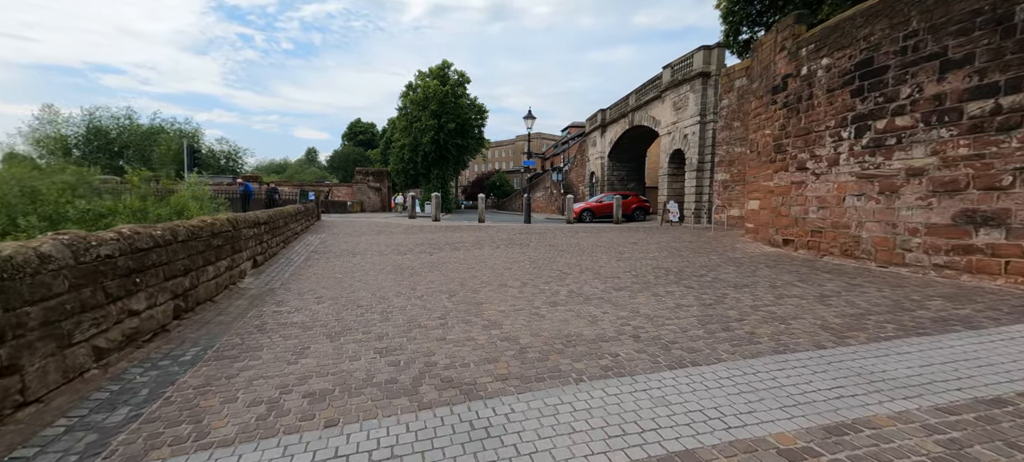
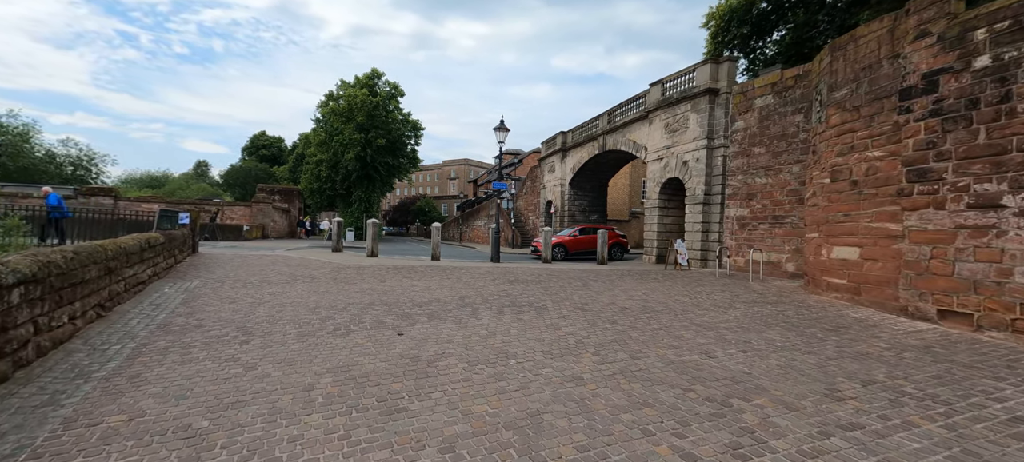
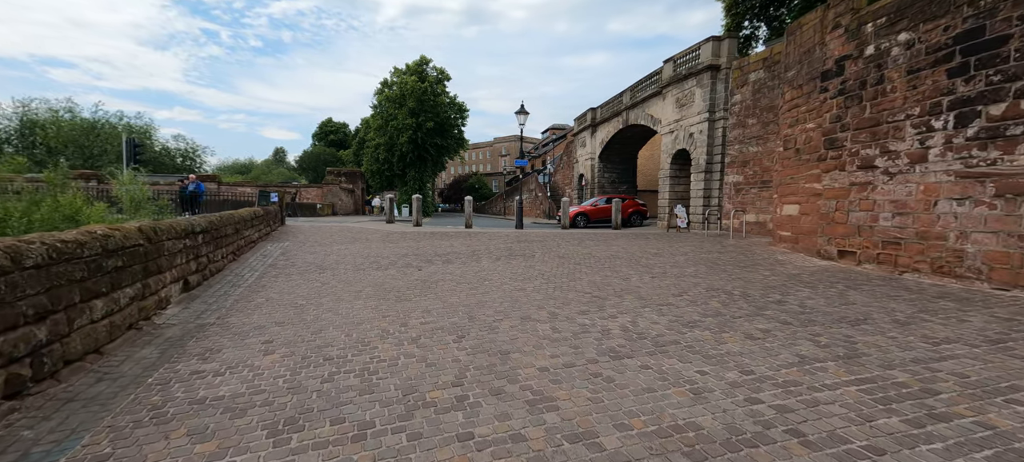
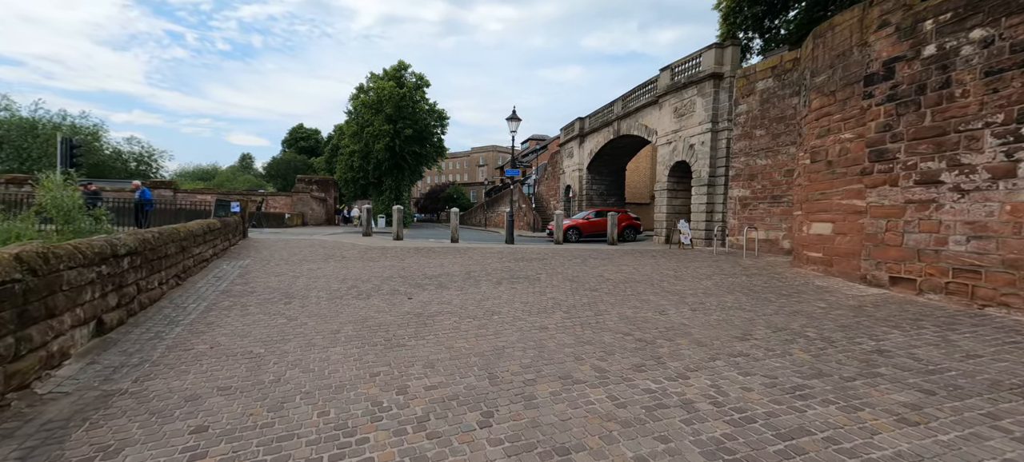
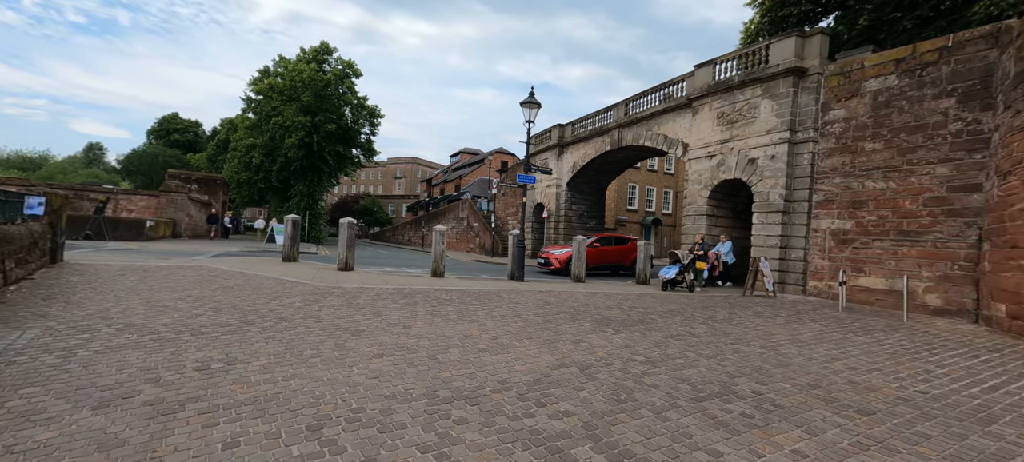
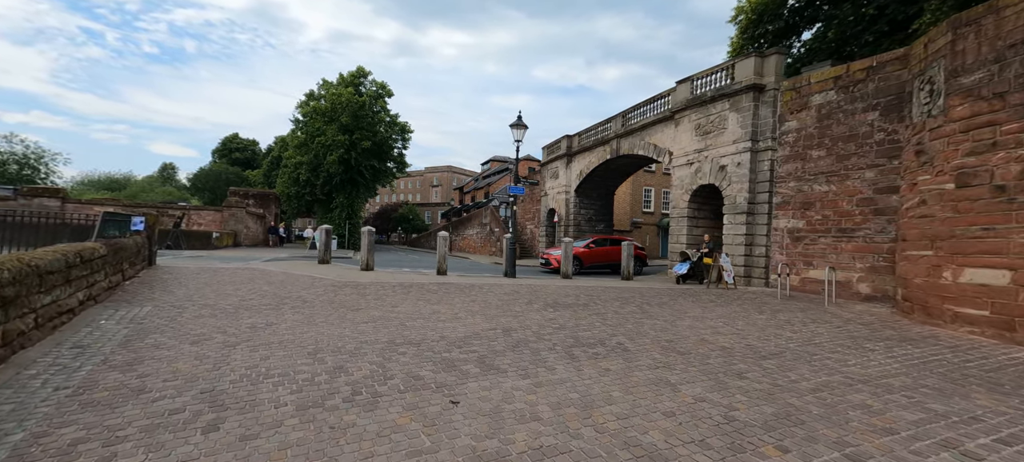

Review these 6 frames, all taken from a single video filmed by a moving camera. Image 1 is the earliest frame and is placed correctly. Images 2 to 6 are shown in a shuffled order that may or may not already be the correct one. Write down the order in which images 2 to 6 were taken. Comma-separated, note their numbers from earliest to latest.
3, 4, 2, 6, 5
